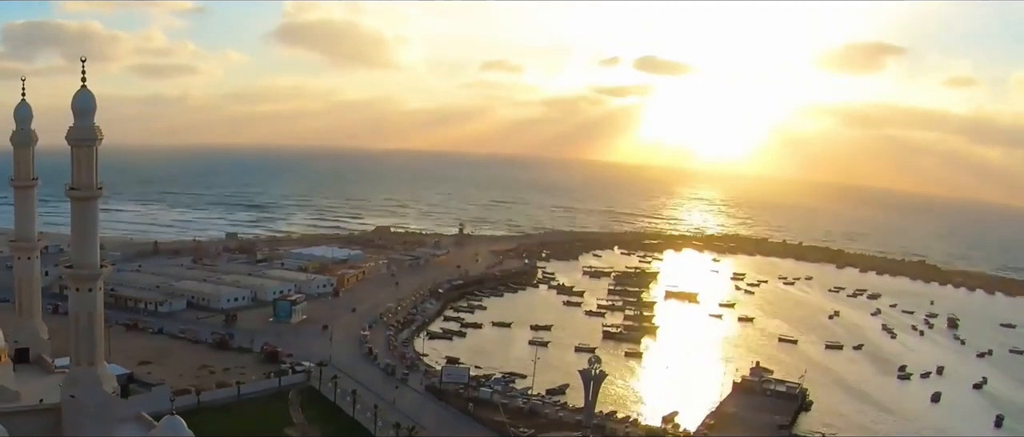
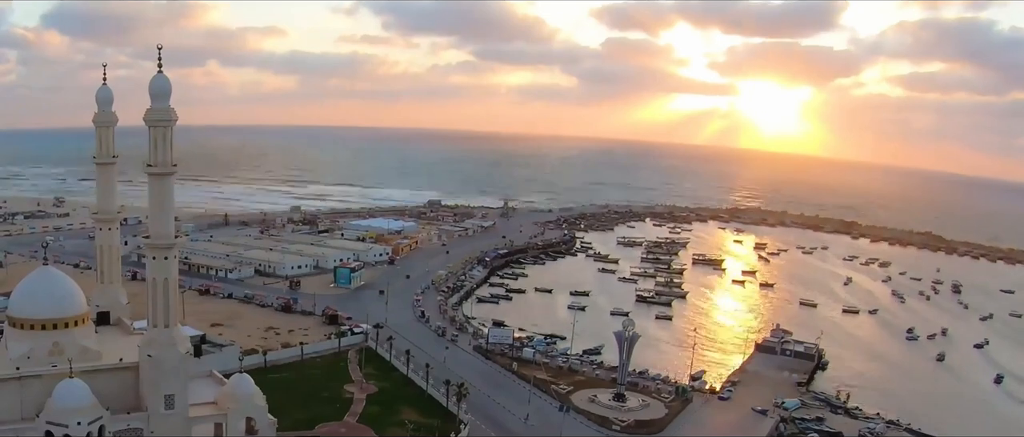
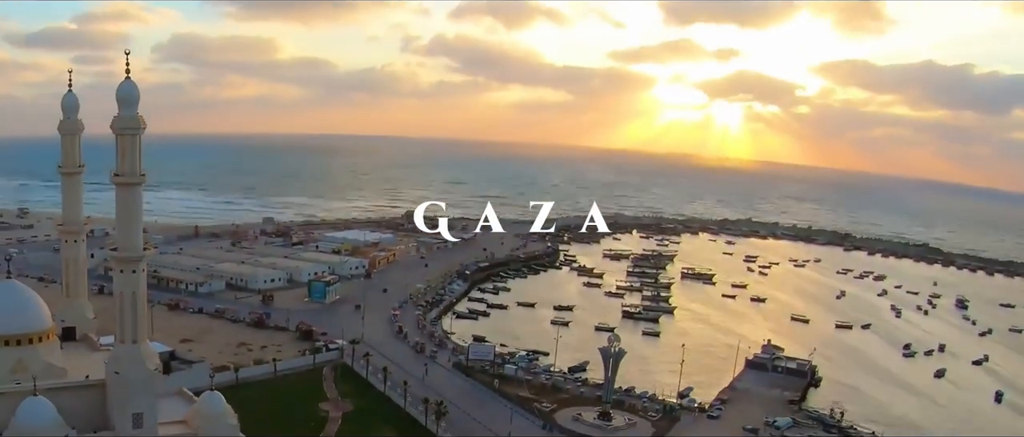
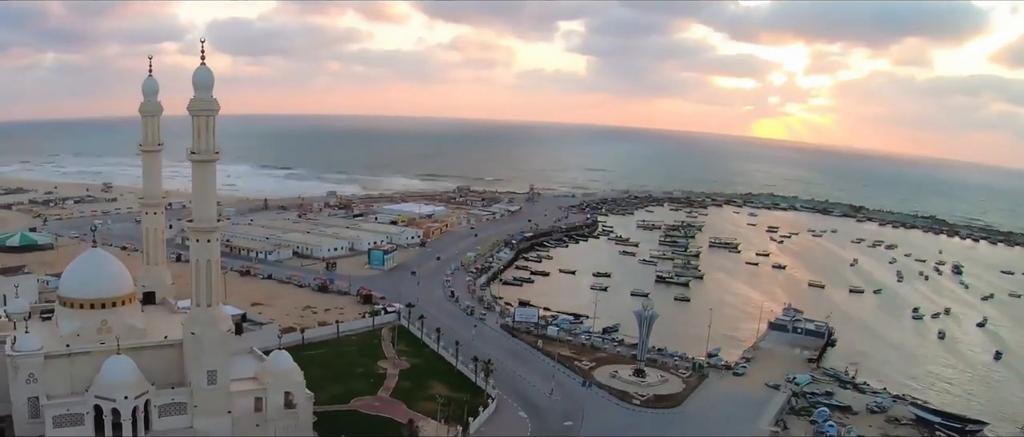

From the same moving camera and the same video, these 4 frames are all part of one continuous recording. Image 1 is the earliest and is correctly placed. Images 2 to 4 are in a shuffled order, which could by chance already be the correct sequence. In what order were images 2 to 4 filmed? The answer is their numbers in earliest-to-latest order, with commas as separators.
3, 2, 4
